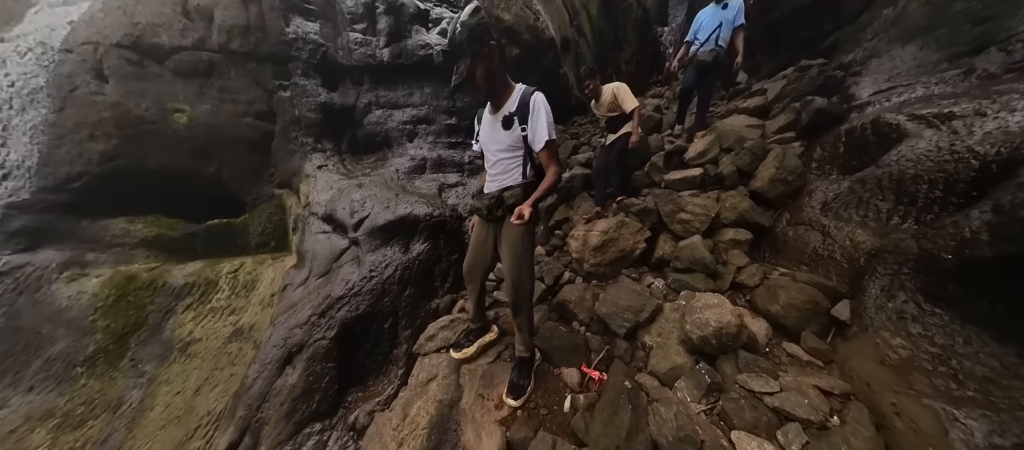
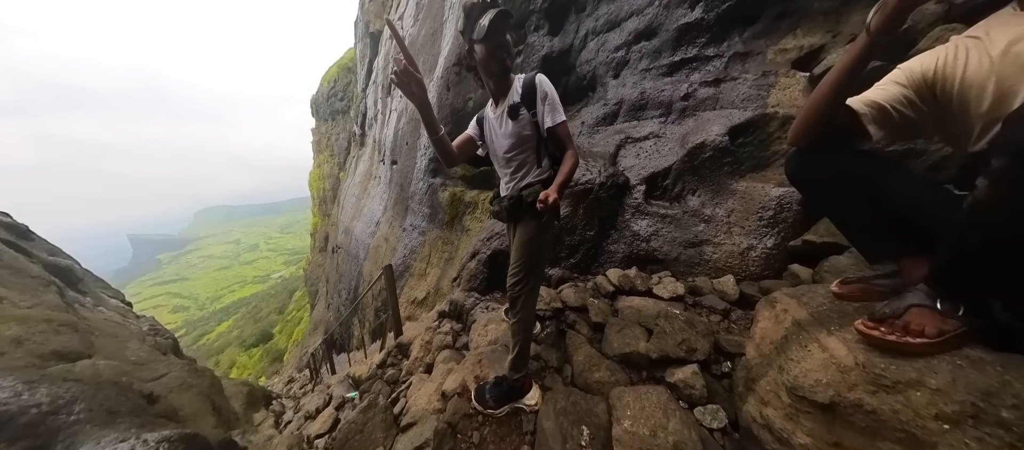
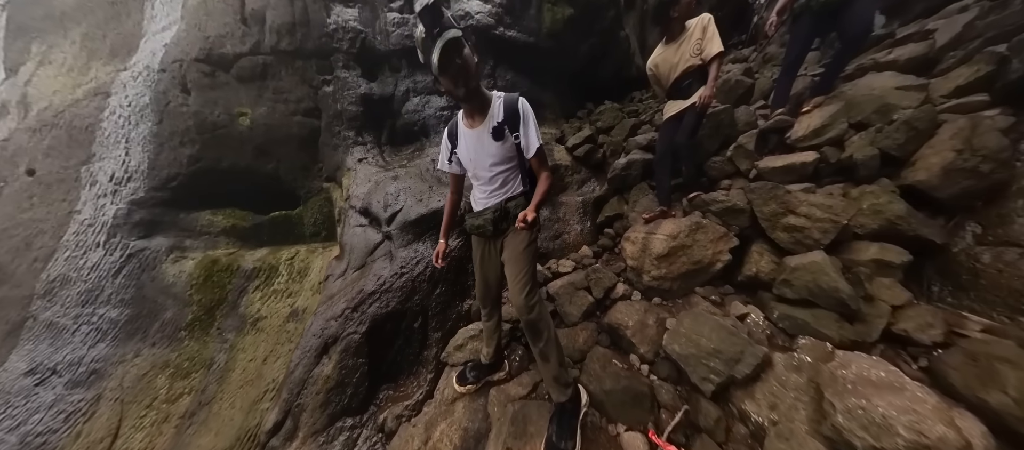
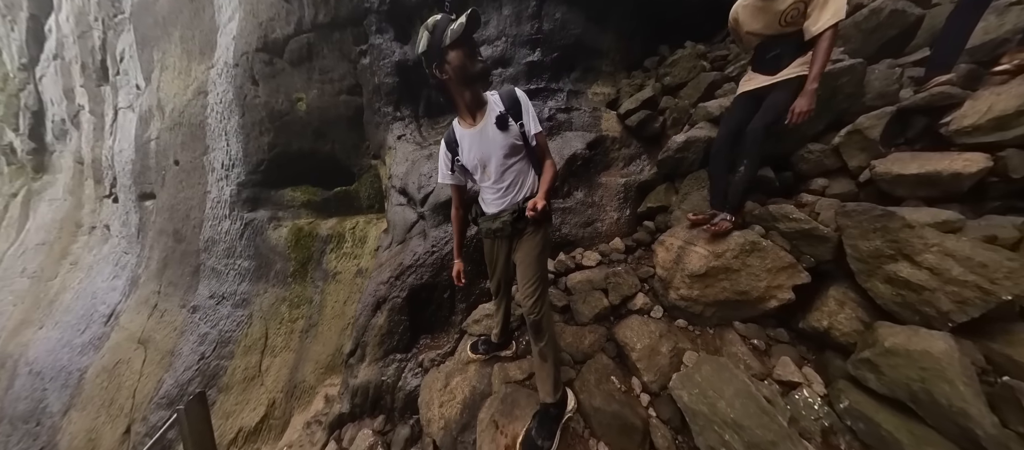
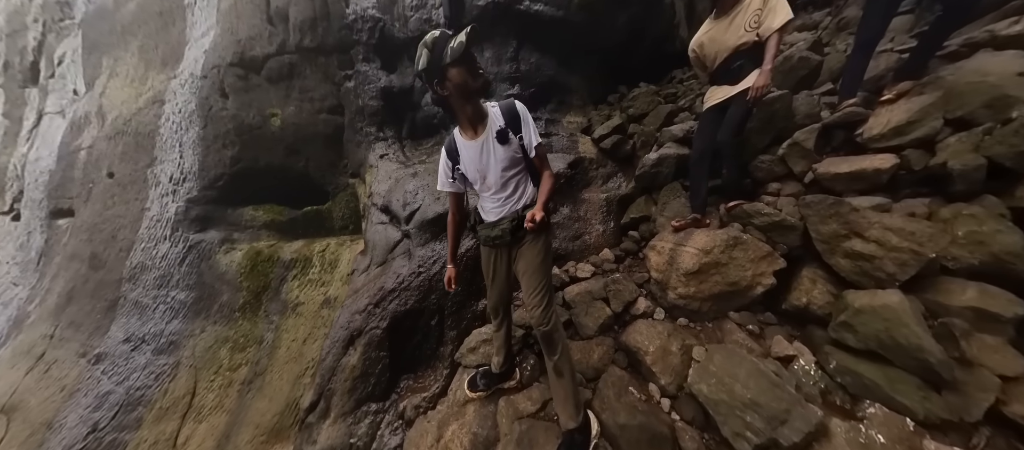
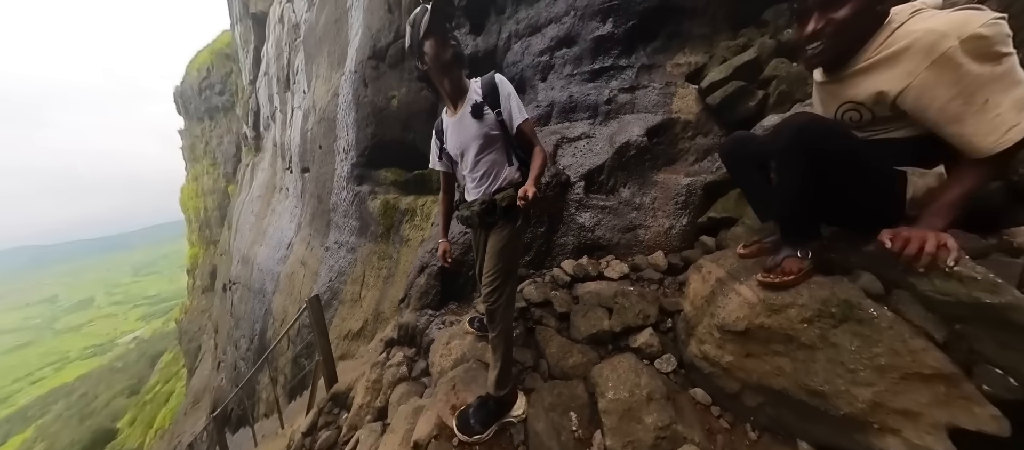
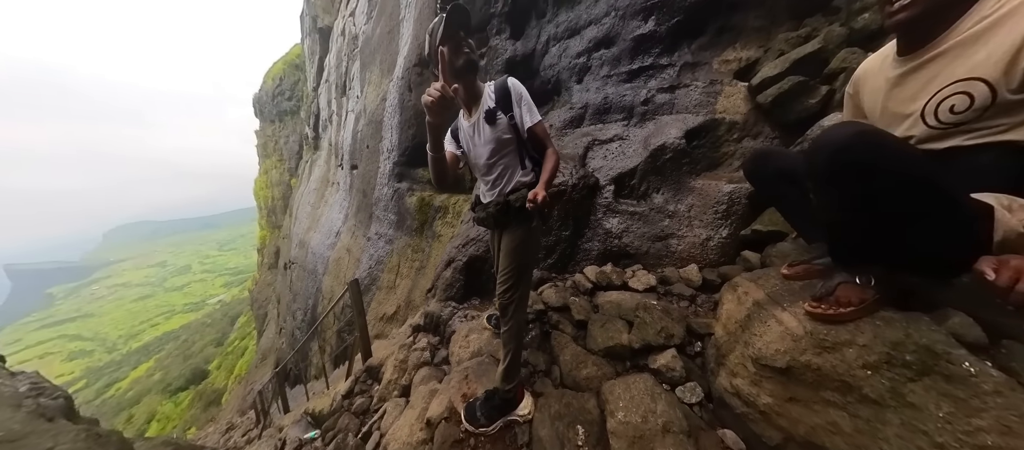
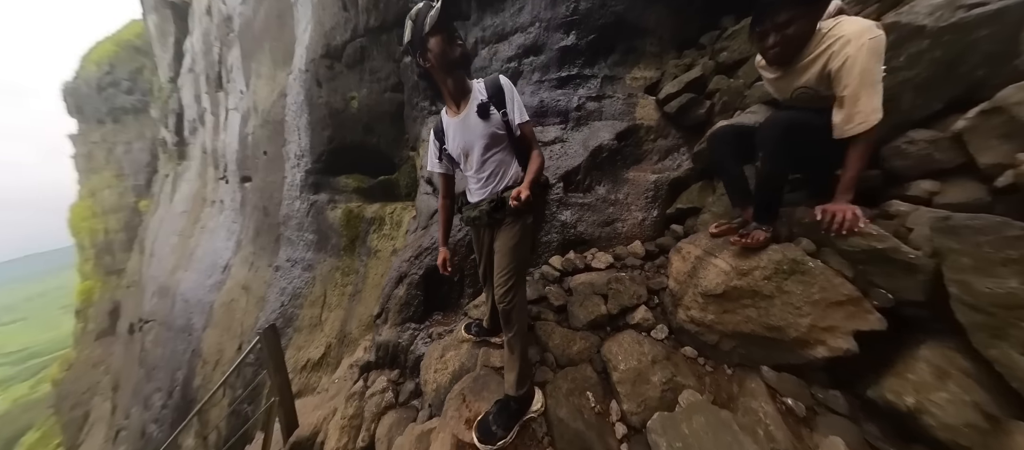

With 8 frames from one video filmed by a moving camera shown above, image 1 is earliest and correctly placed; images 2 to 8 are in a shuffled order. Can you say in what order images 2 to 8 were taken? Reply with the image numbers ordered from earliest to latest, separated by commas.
3, 5, 4, 8, 6, 7, 2
